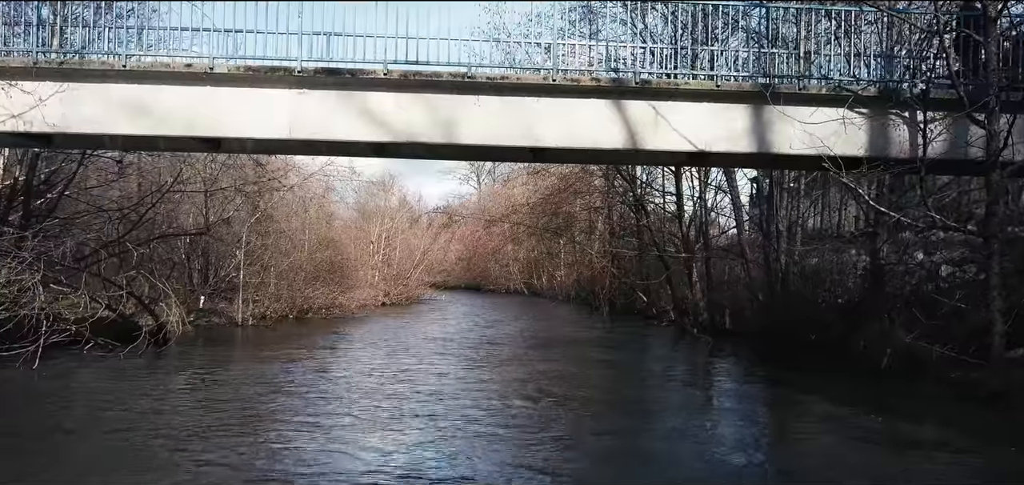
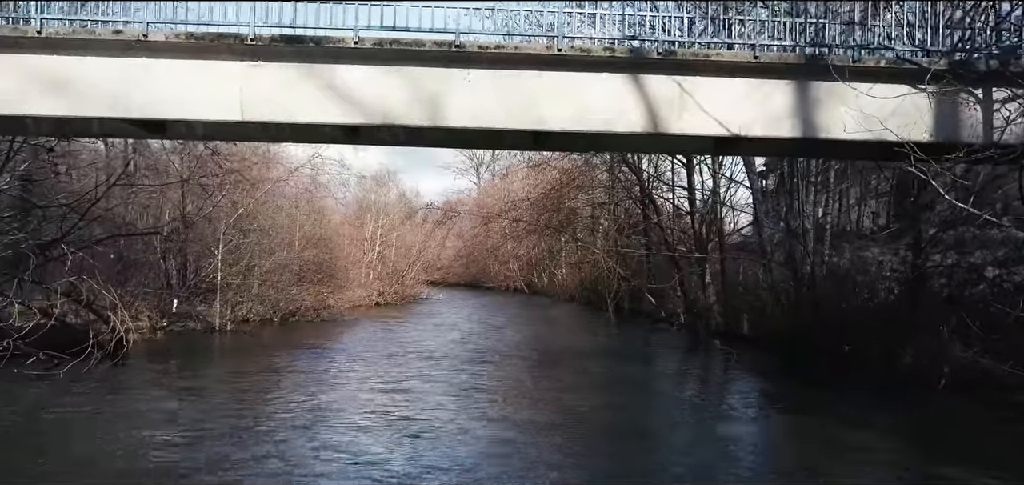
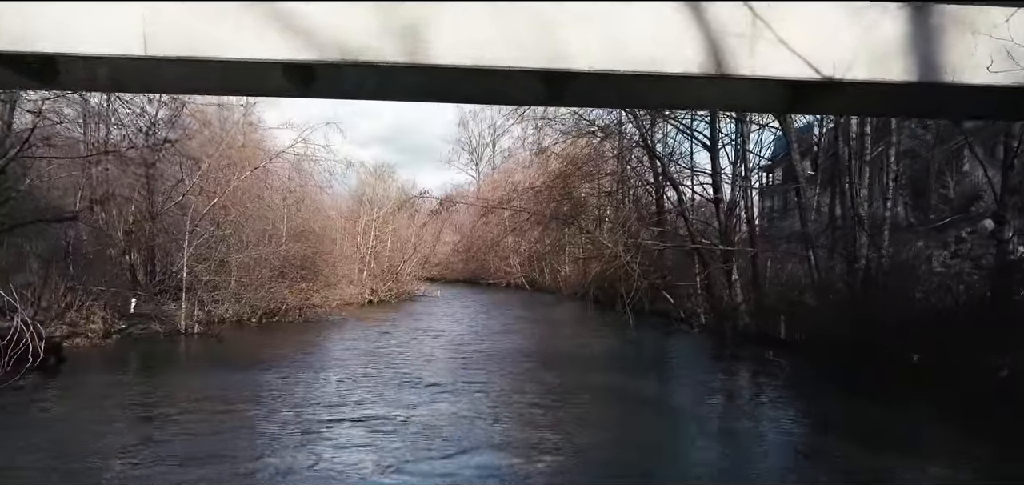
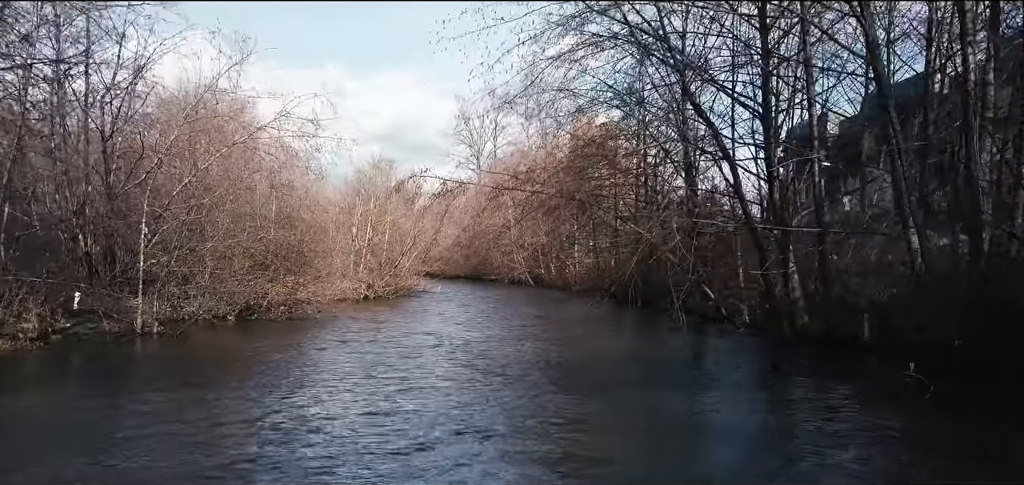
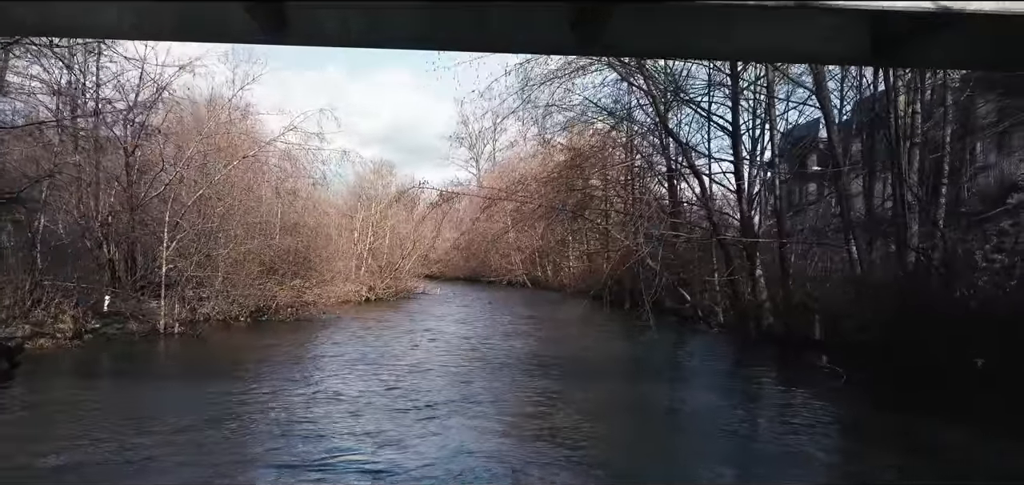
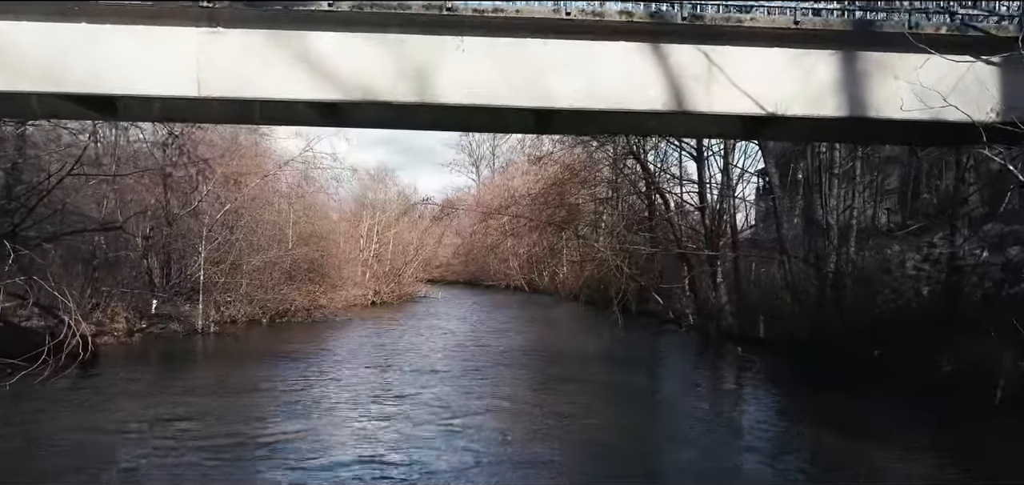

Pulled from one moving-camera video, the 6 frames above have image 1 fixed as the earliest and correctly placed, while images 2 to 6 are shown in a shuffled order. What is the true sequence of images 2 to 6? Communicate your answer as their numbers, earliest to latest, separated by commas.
2, 6, 3, 5, 4
